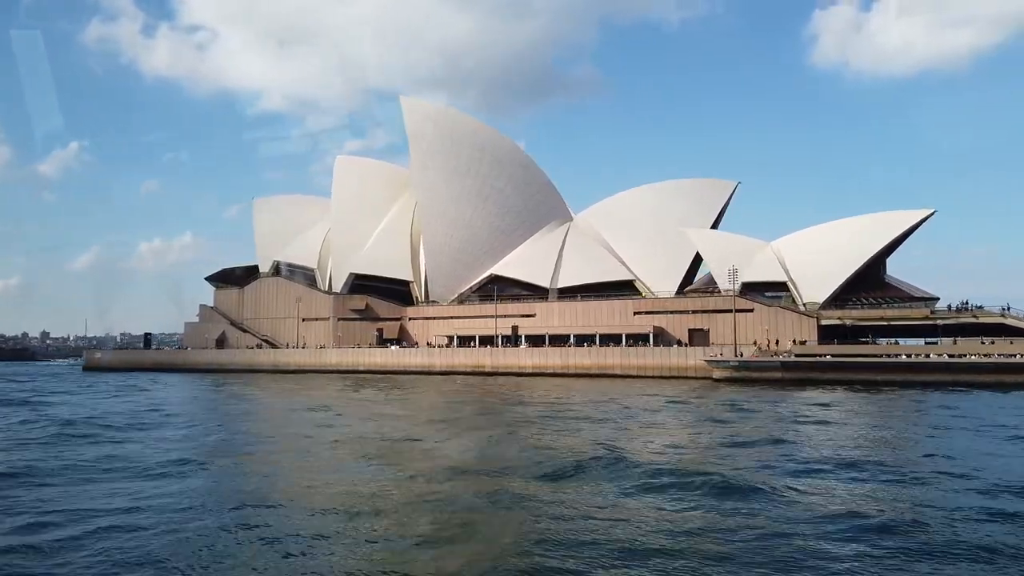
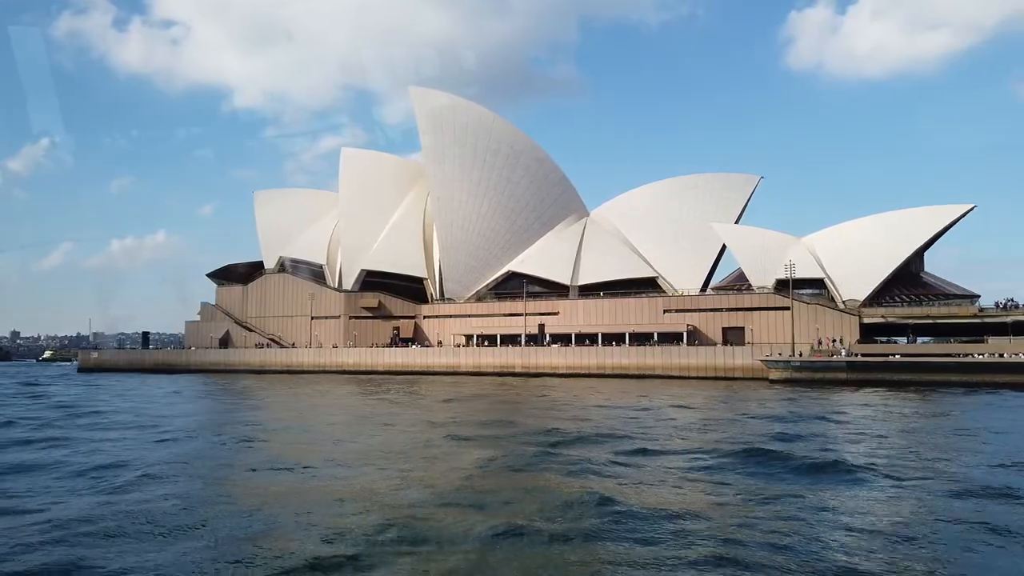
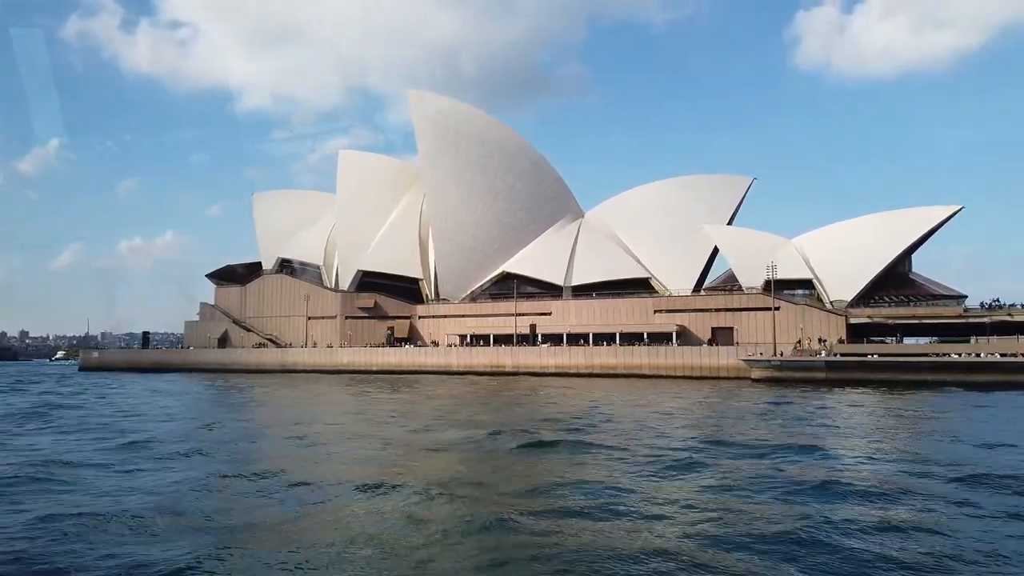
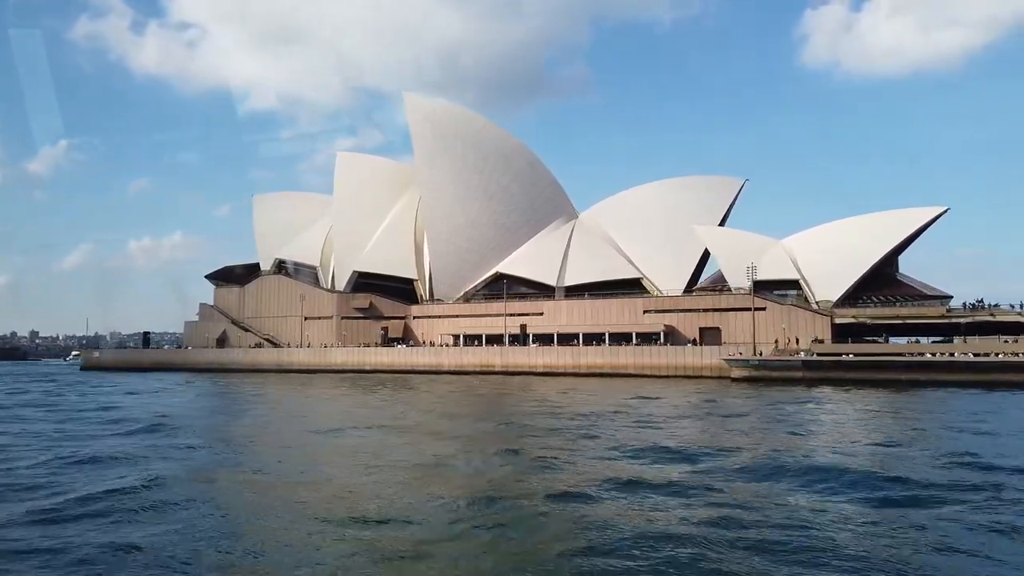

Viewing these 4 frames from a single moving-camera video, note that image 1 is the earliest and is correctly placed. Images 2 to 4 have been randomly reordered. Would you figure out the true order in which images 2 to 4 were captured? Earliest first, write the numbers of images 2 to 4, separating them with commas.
4, 3, 2
